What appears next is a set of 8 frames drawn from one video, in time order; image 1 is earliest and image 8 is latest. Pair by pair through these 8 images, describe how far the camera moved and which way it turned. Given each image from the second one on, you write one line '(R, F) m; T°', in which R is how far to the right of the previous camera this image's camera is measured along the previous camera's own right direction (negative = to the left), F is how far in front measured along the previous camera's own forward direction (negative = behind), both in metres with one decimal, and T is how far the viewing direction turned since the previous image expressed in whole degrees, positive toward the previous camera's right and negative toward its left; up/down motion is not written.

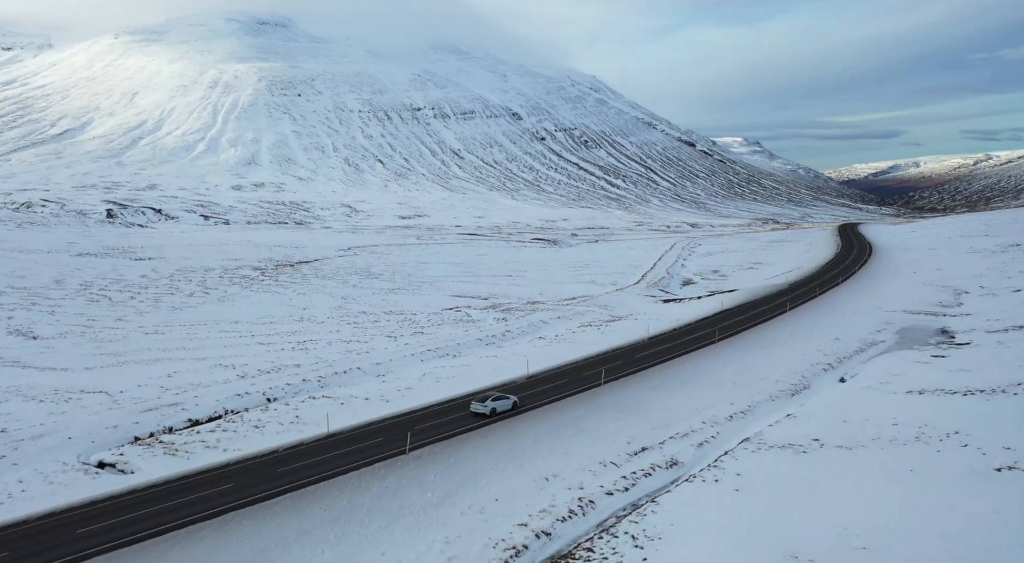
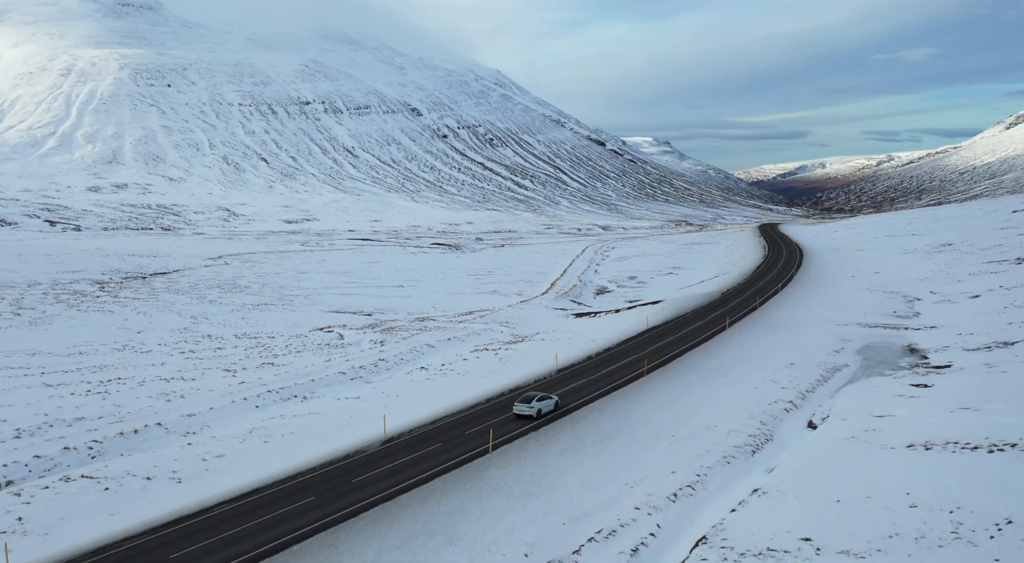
(+2.9, +13.8) m; +7°
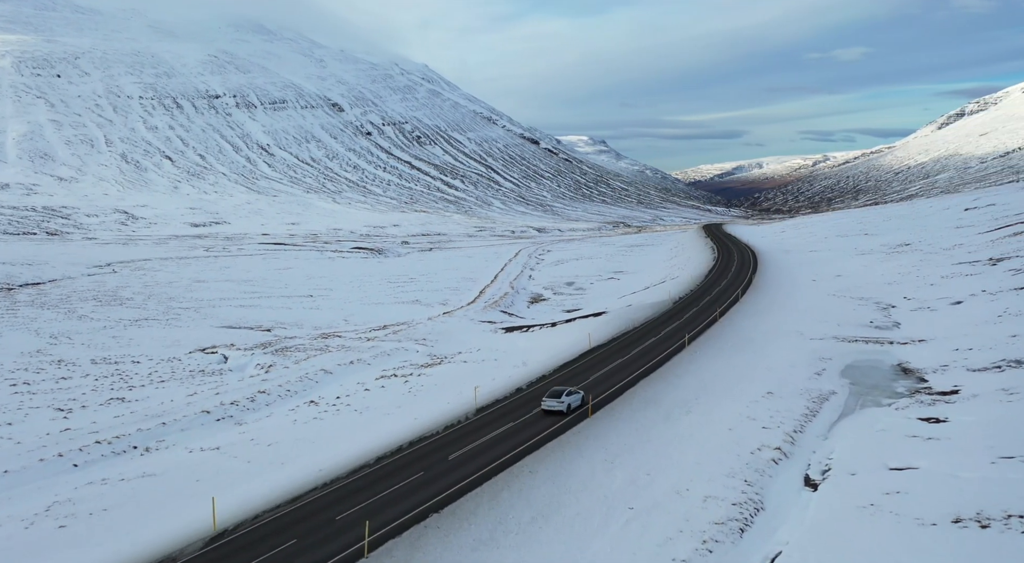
(+1.5, +9.7) m; +5°
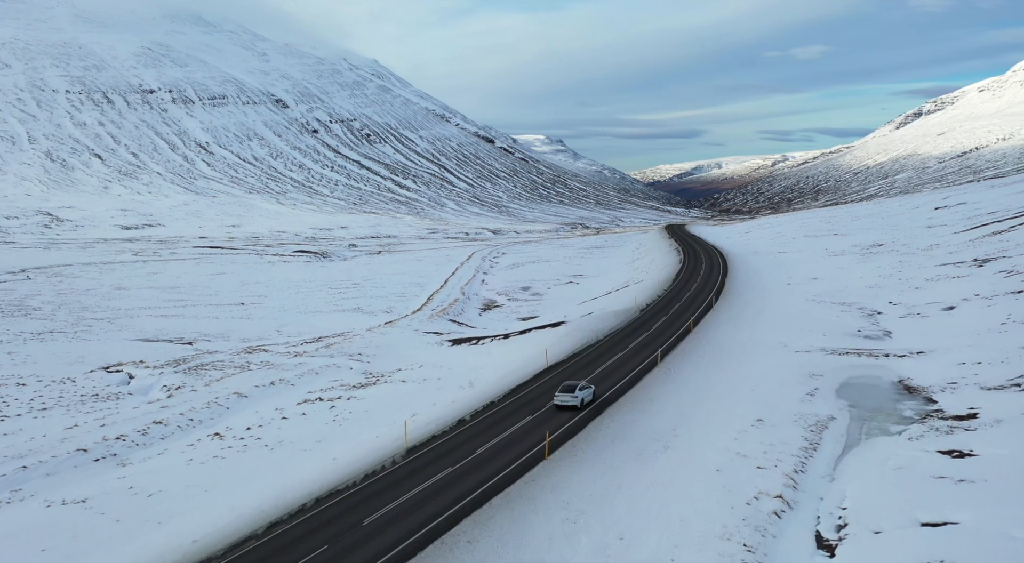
(+0.8, +6.1) m; +3°
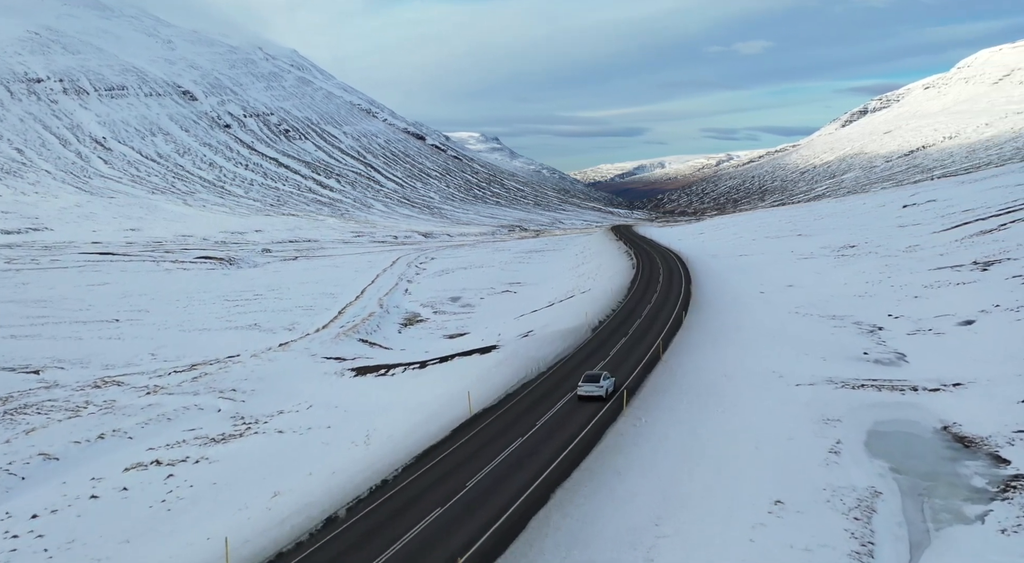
(+1.1, +10.0) m; +5°
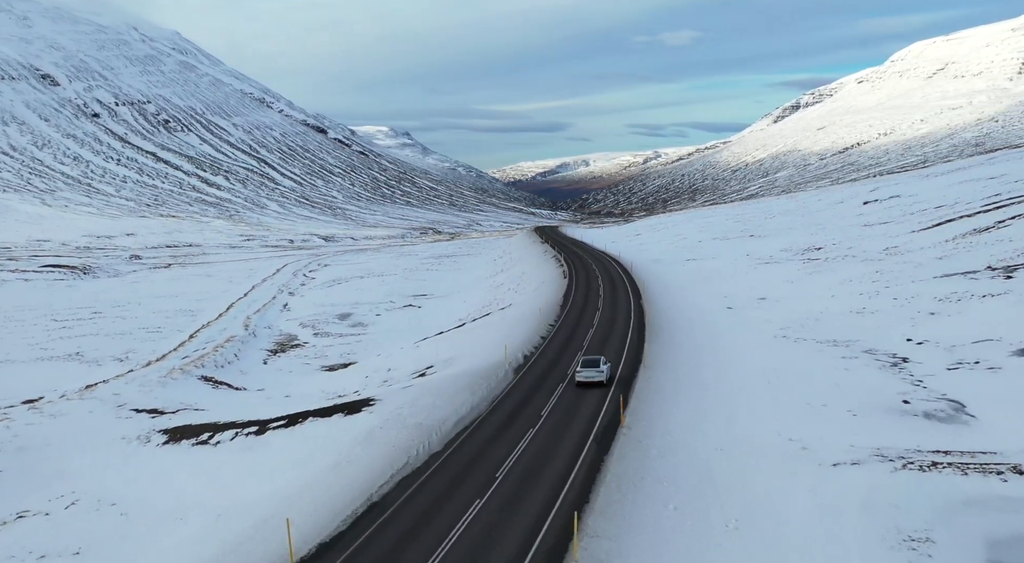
(+1.3, +11.7) m; +6°
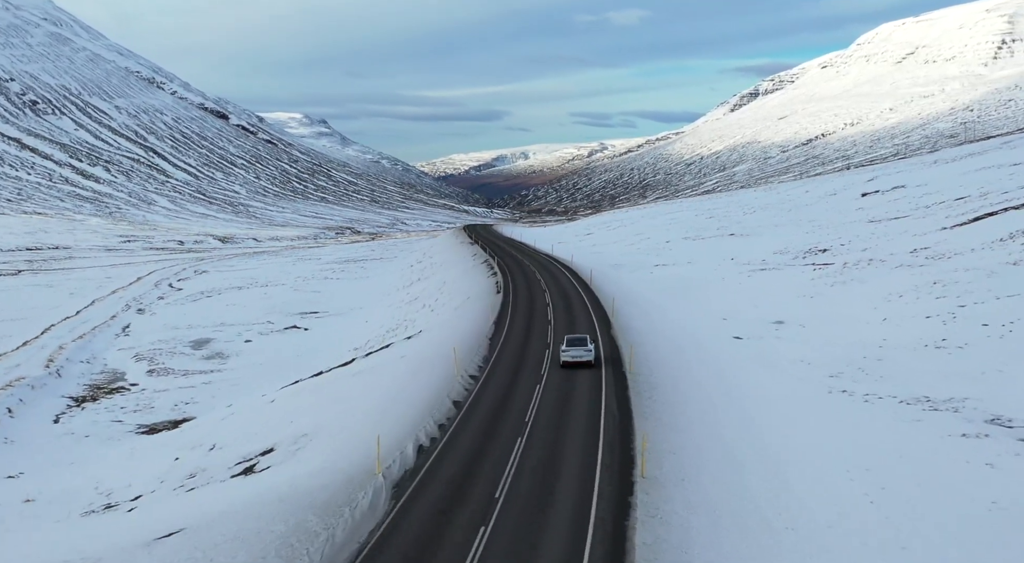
(+1.2, +12.7) m; +5°
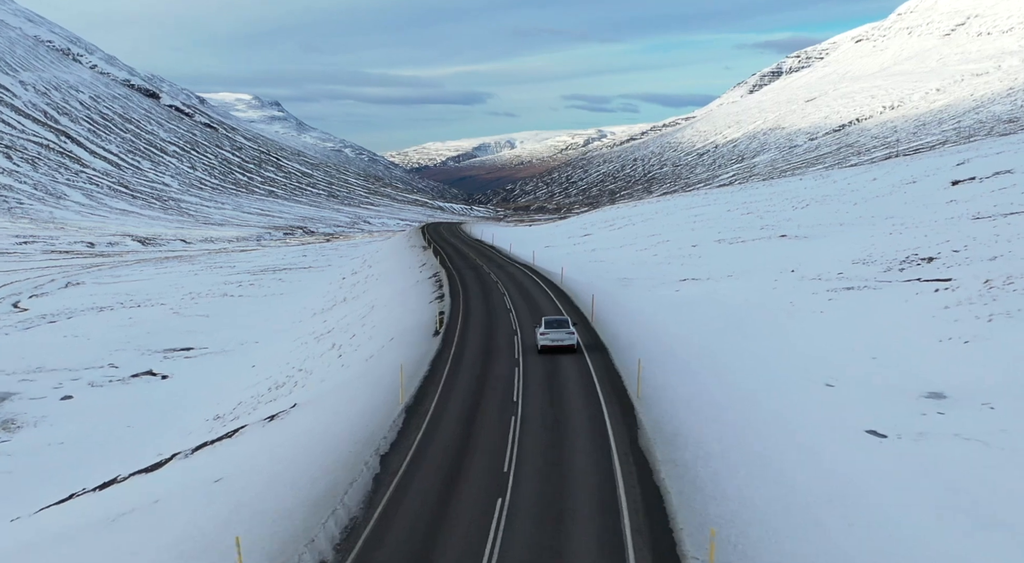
(+1.3, +13.4) m; +1°
